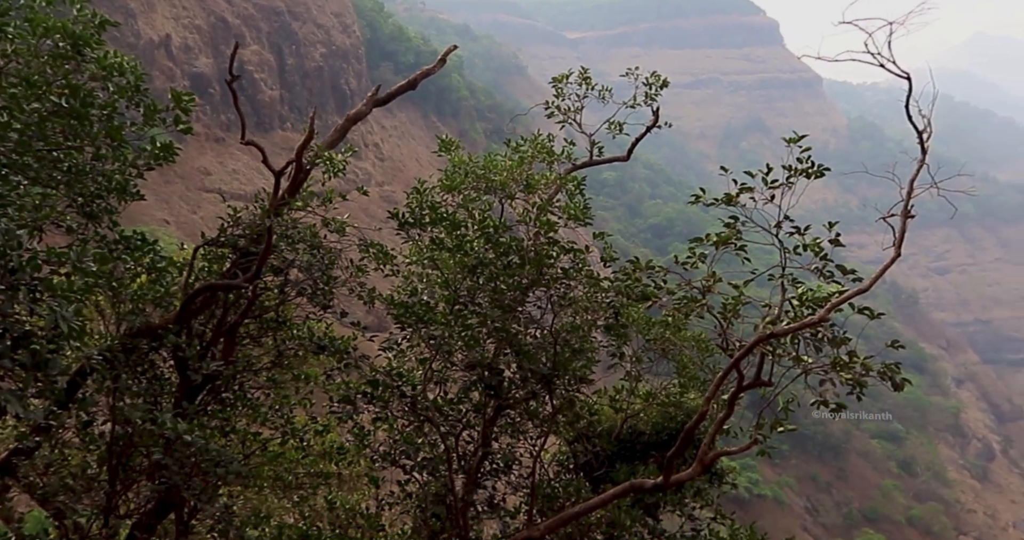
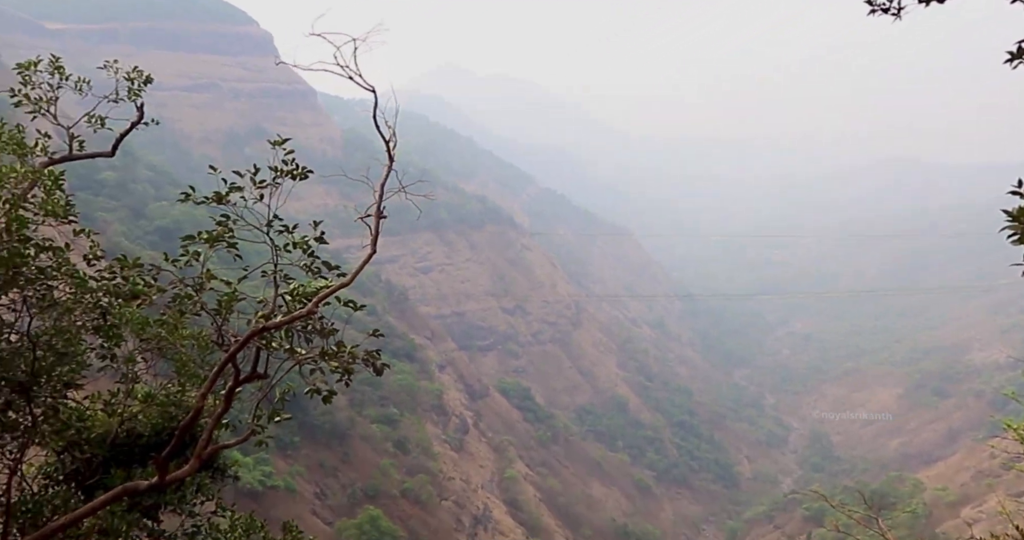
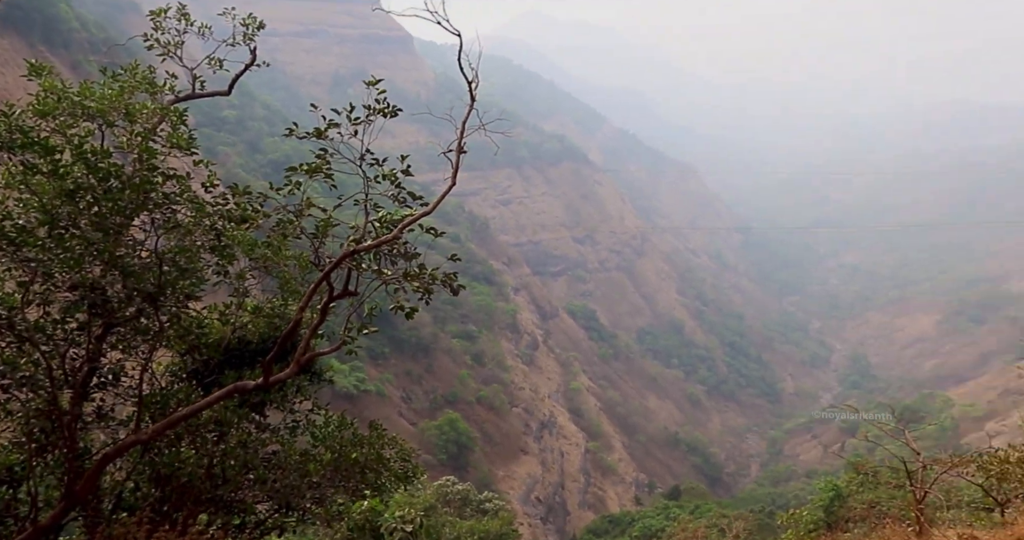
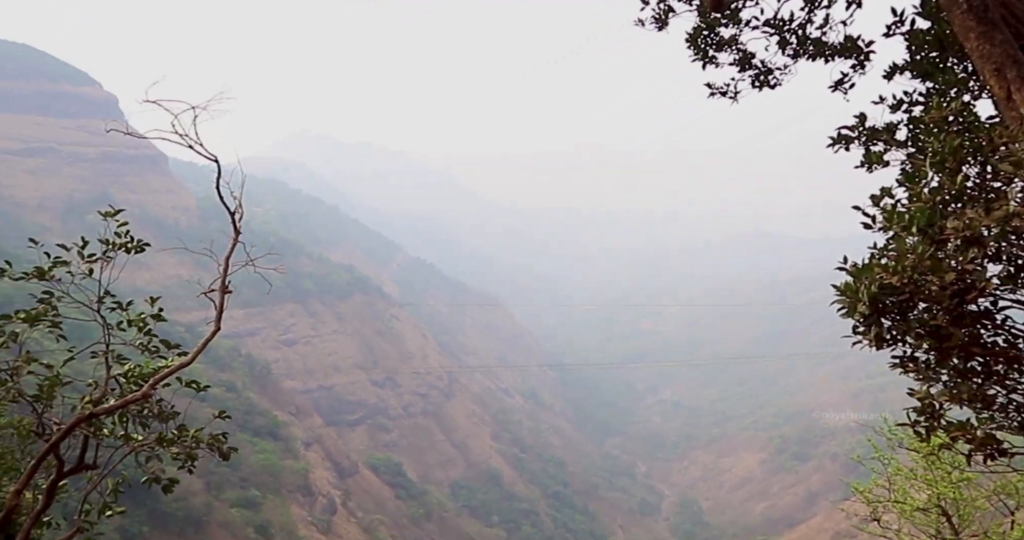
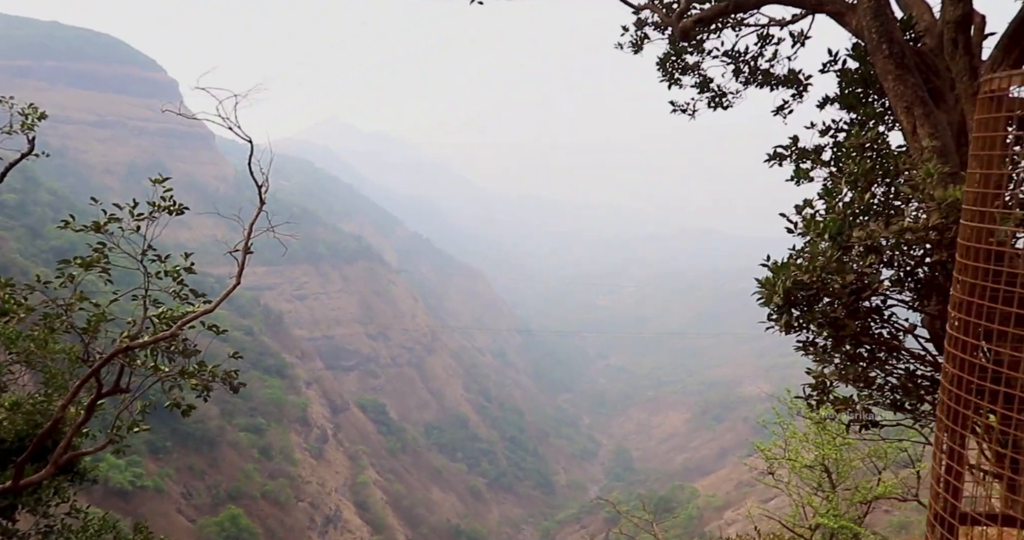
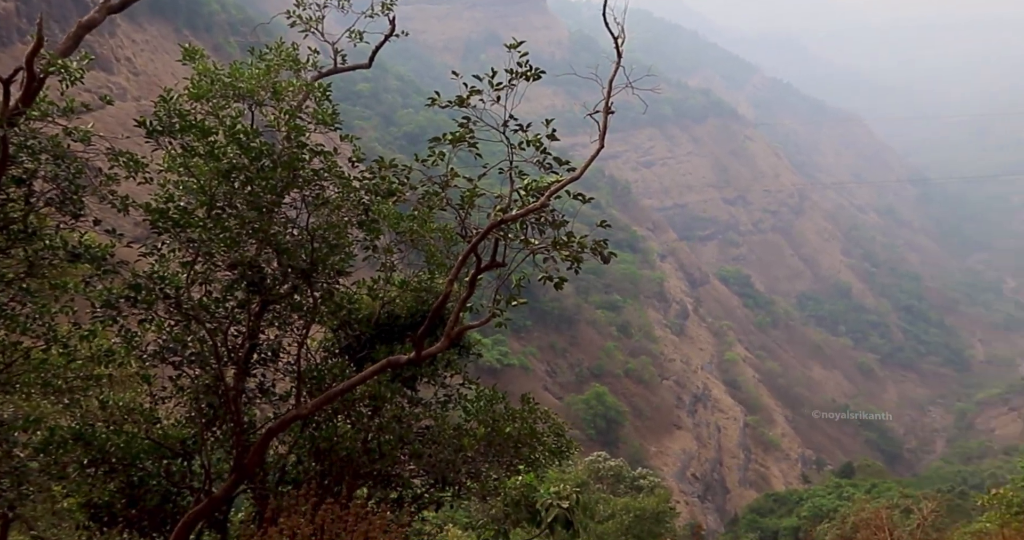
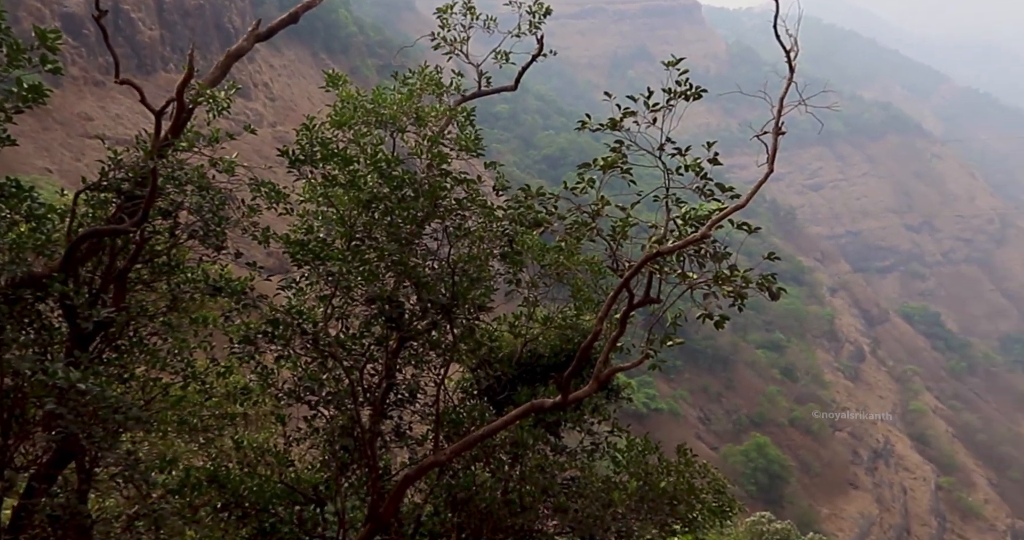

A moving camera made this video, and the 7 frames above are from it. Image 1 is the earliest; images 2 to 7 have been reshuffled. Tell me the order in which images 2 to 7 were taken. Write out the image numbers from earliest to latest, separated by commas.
7, 6, 3, 5, 4, 2
